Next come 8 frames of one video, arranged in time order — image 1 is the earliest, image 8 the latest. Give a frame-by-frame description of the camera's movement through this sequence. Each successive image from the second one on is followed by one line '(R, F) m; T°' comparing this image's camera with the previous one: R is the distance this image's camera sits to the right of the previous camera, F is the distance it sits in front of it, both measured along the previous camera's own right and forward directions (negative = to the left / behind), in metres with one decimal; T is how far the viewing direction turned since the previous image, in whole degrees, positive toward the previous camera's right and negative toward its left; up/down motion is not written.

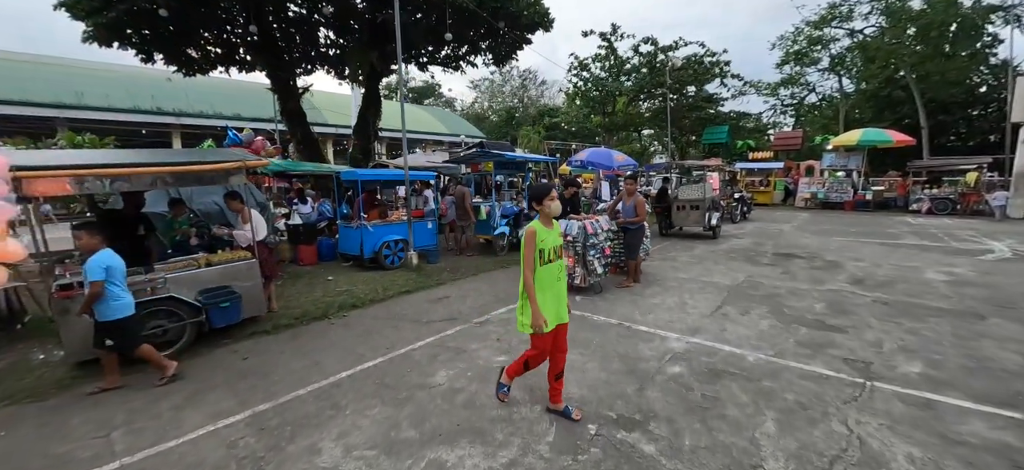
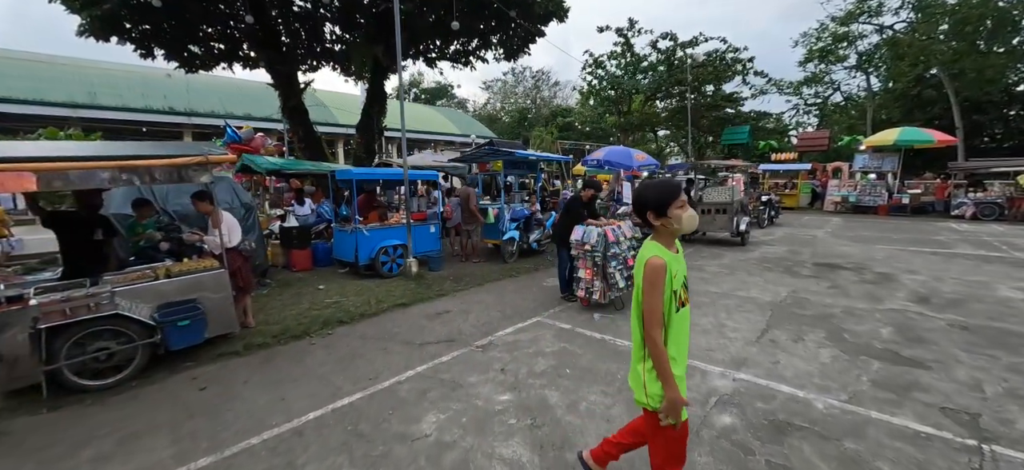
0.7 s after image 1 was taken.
(0.0, +0.8) m; -2°
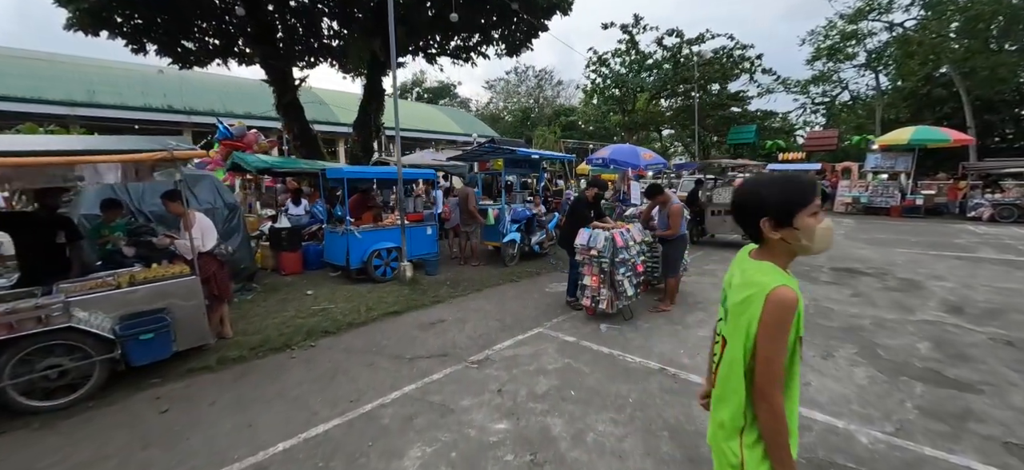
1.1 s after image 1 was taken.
(0.0, +0.4) m; 0°
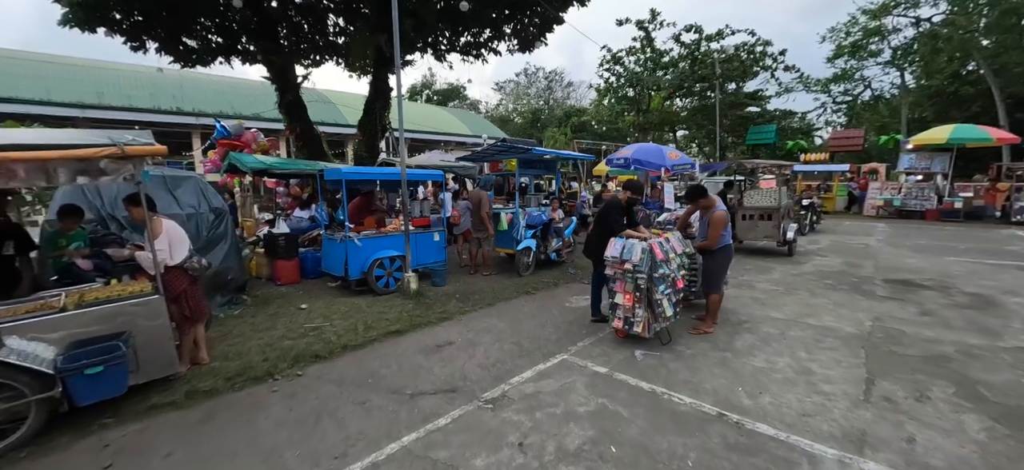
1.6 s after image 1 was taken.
(-0.1, +0.7) m; -1°
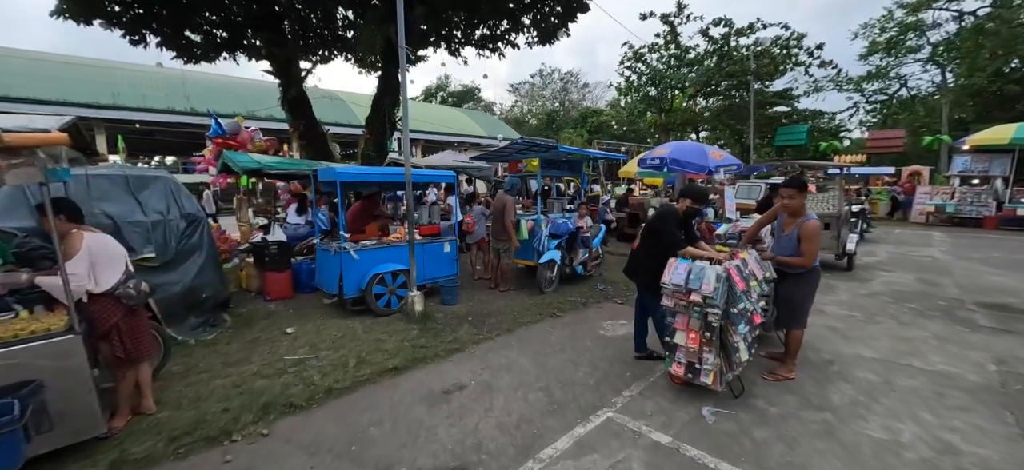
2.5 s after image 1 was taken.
(-0.1, +0.9) m; -2°
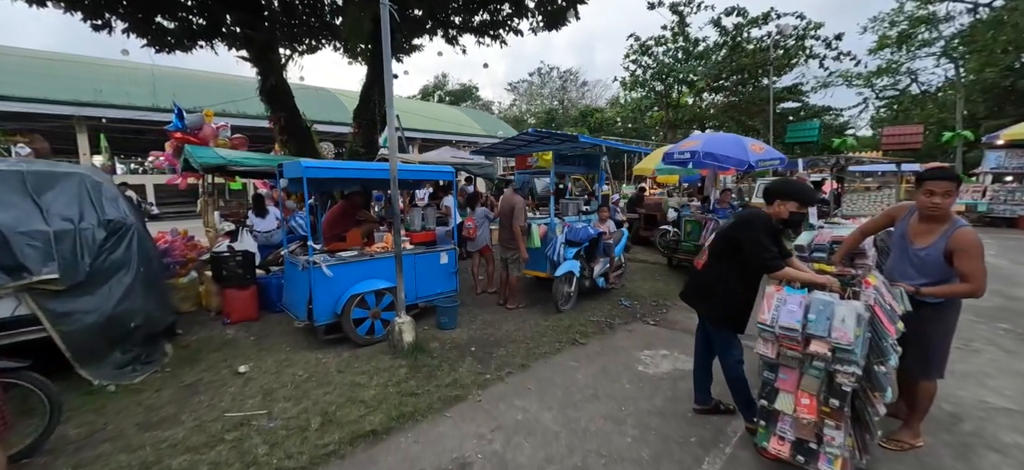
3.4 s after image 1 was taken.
(-0.1, +1.0) m; 0°
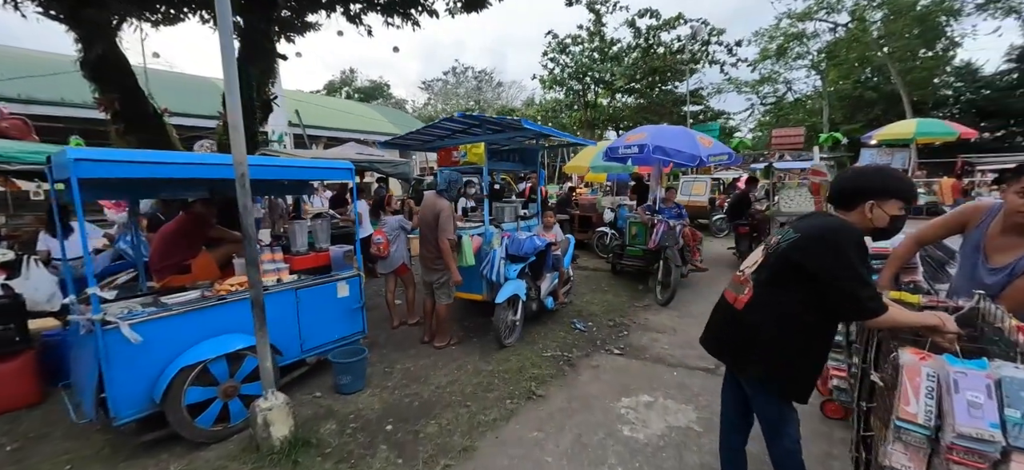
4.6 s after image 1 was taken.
(-0.1, +1.2) m; +11°
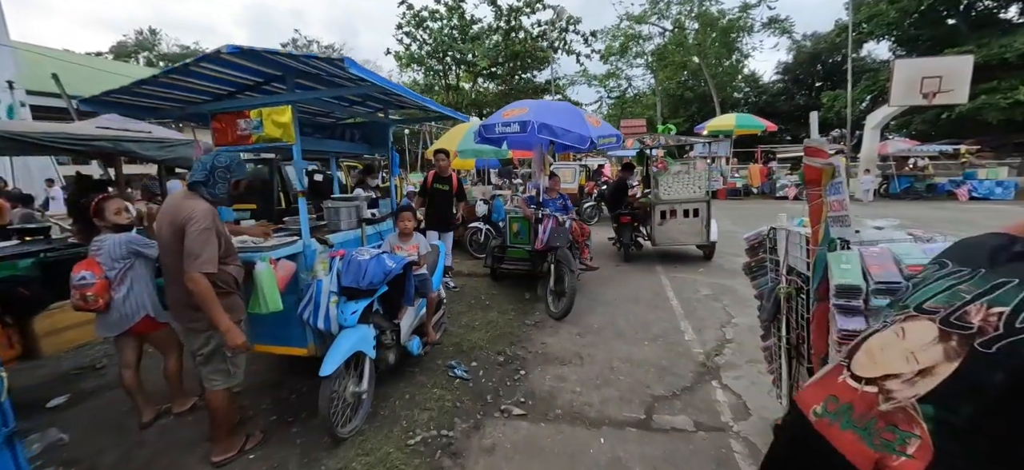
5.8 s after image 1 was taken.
(+0.2, +1.4) m; +18°
